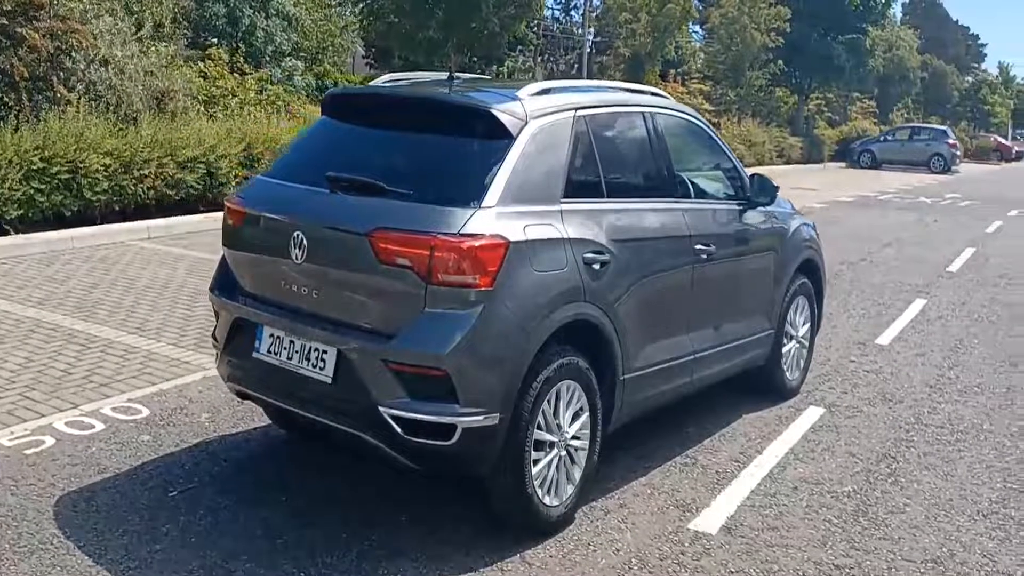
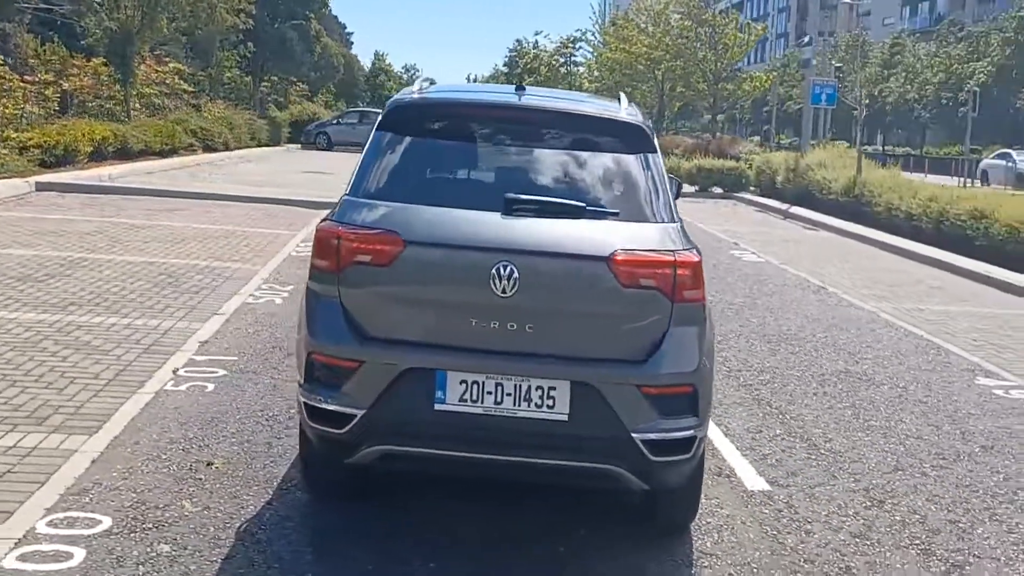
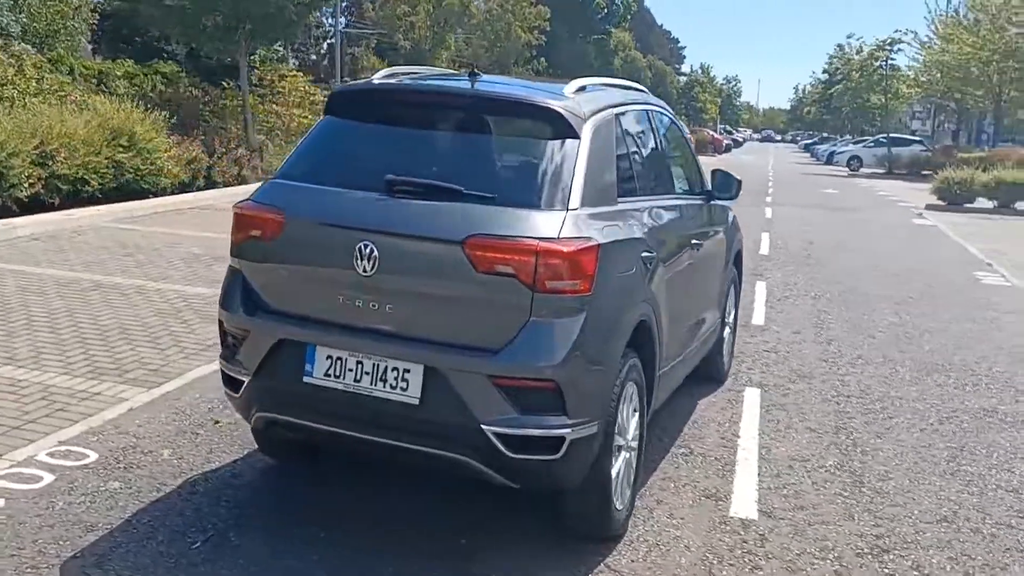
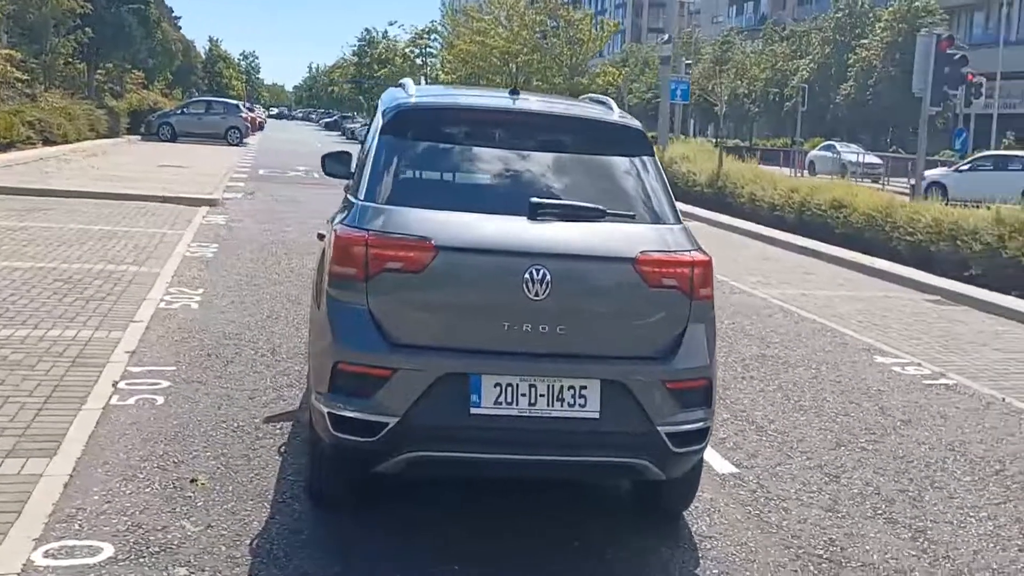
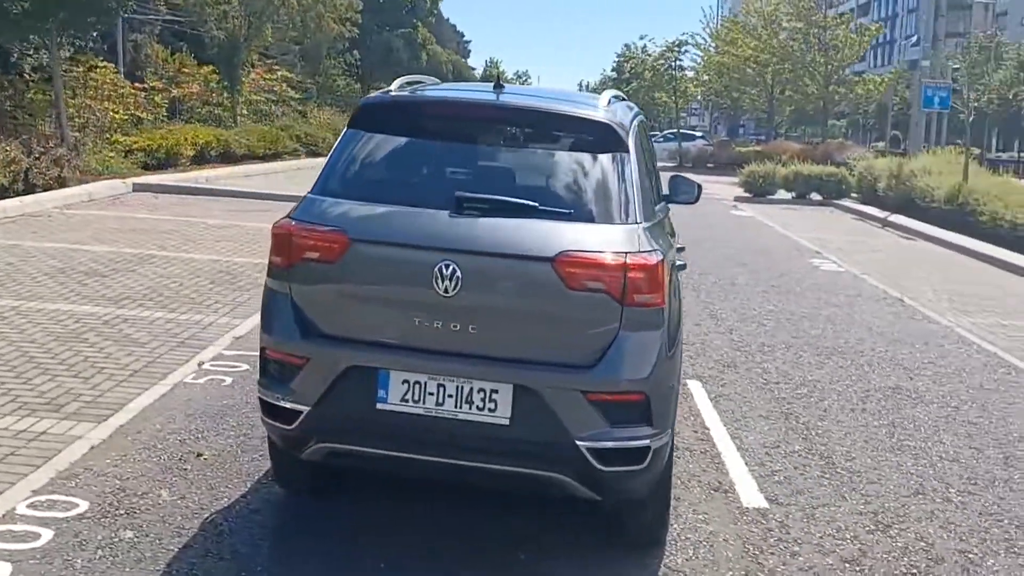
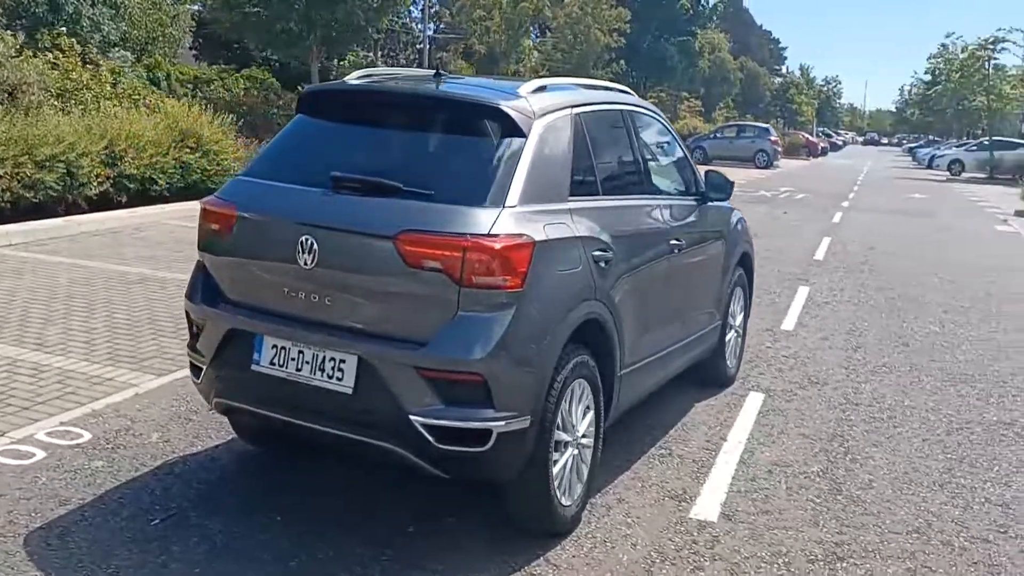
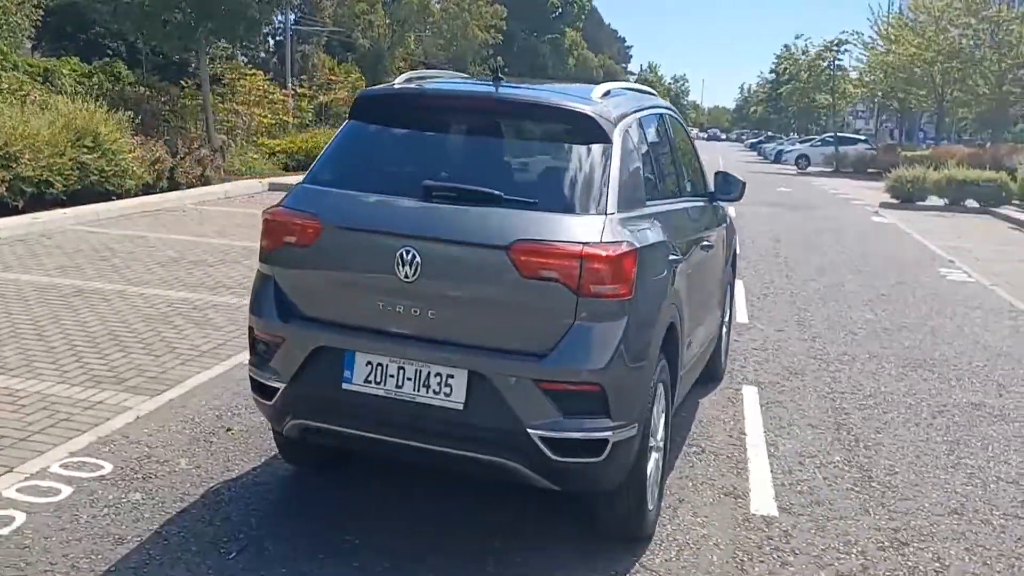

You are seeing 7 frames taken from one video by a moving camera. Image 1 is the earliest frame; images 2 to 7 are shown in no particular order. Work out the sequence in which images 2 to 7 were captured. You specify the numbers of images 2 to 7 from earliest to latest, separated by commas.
6, 3, 7, 5, 2, 4
